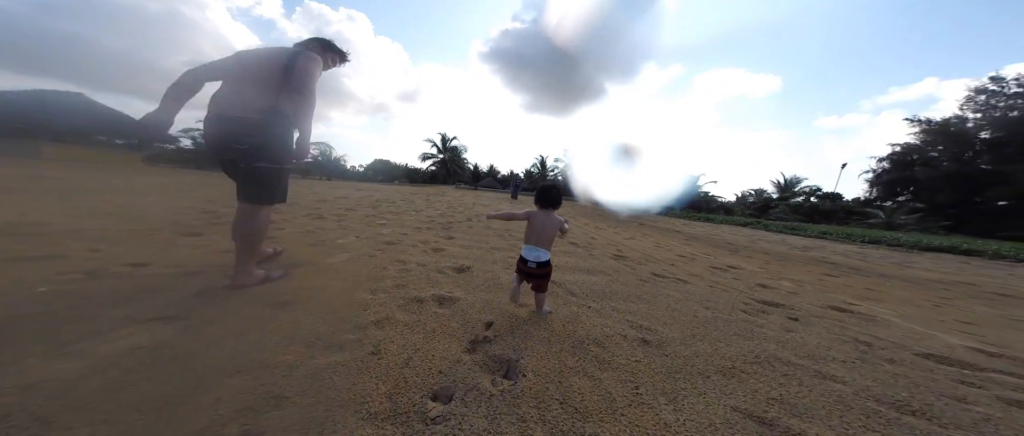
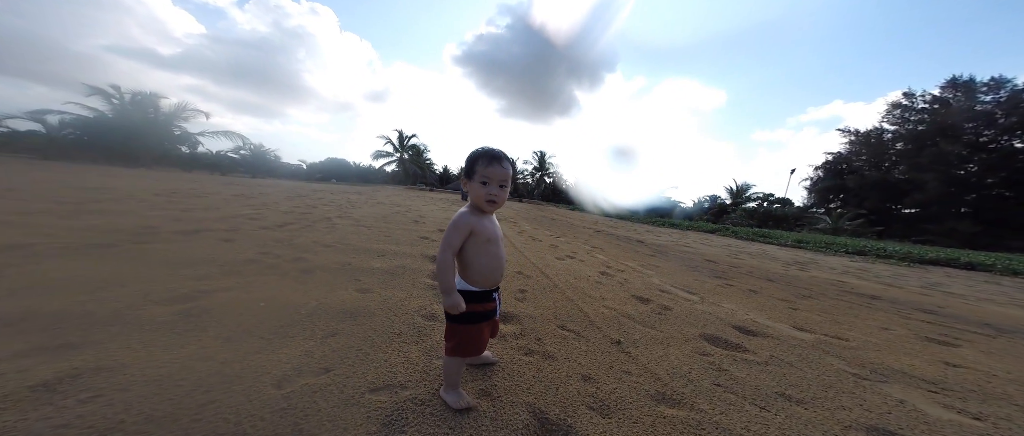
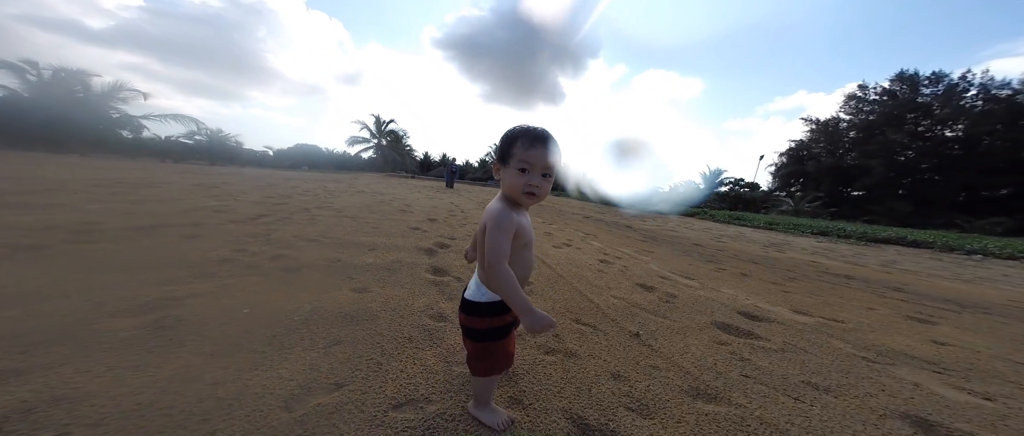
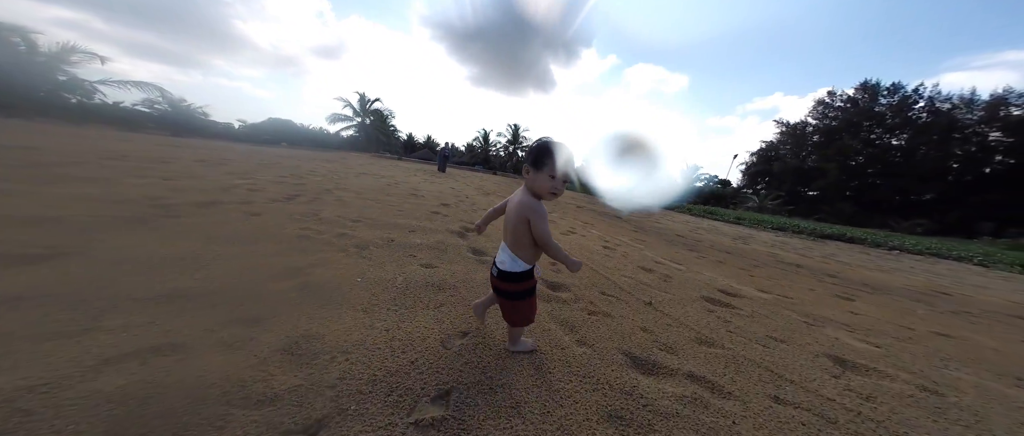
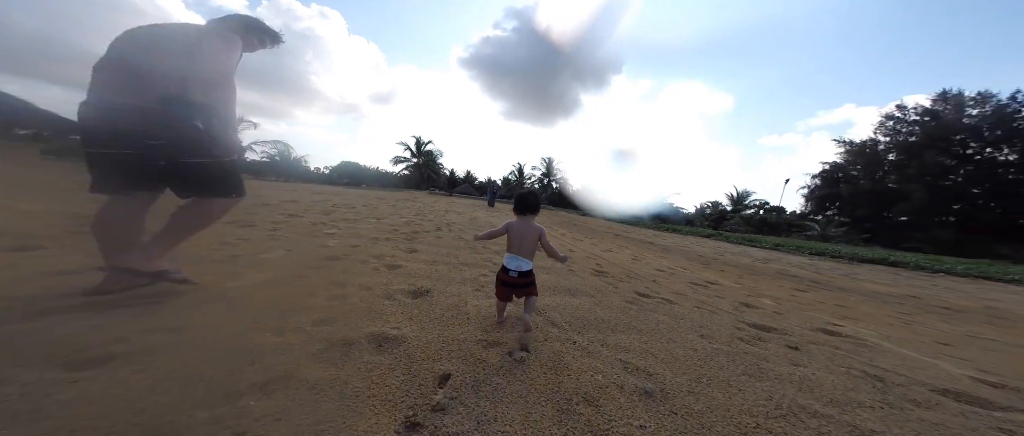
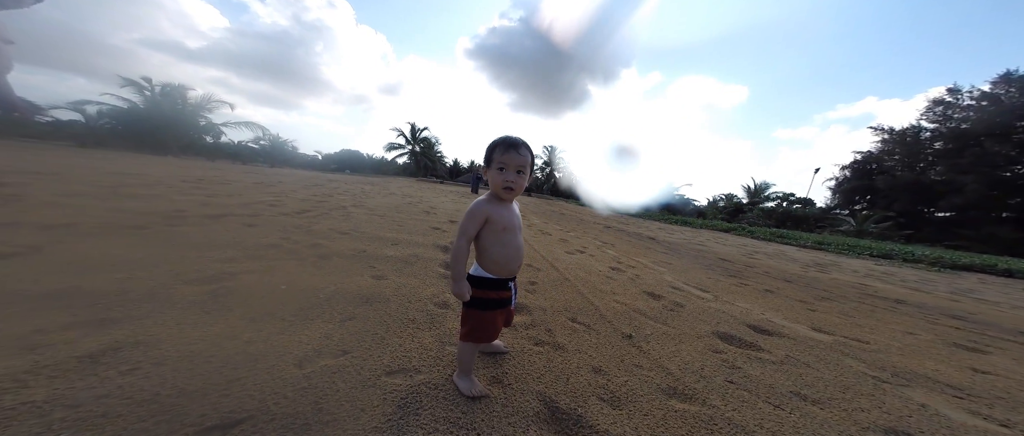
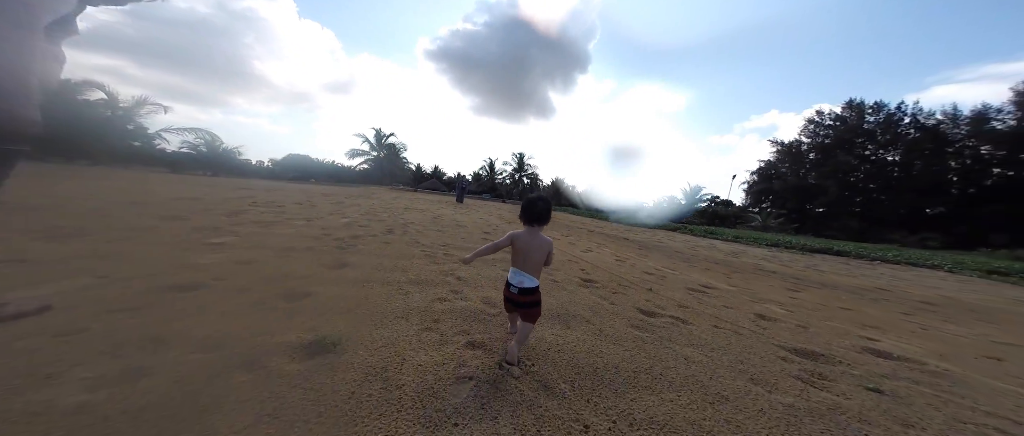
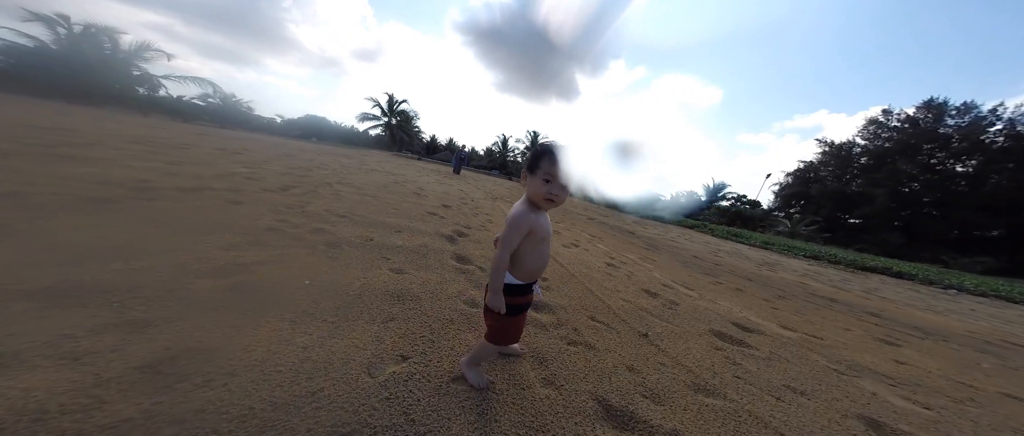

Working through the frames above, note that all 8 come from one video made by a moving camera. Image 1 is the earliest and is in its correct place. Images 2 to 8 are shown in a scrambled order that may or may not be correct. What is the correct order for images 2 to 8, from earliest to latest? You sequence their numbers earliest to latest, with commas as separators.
5, 7, 4, 8, 3, 2, 6
